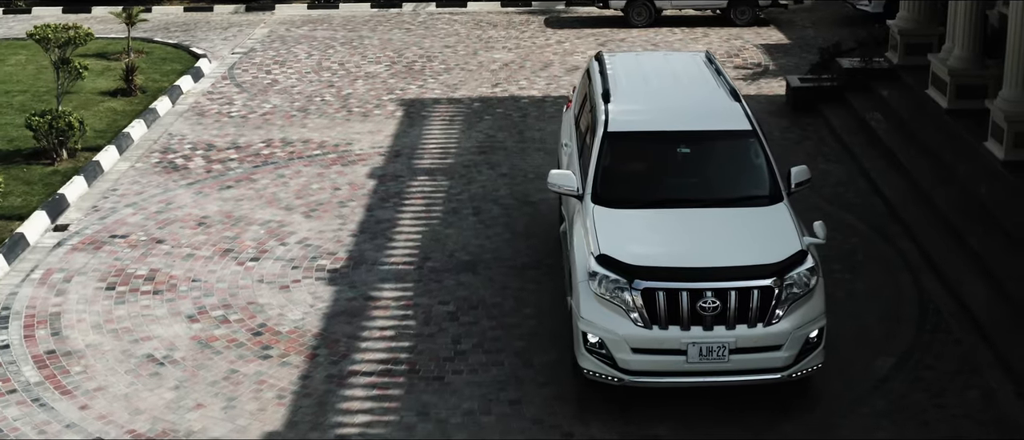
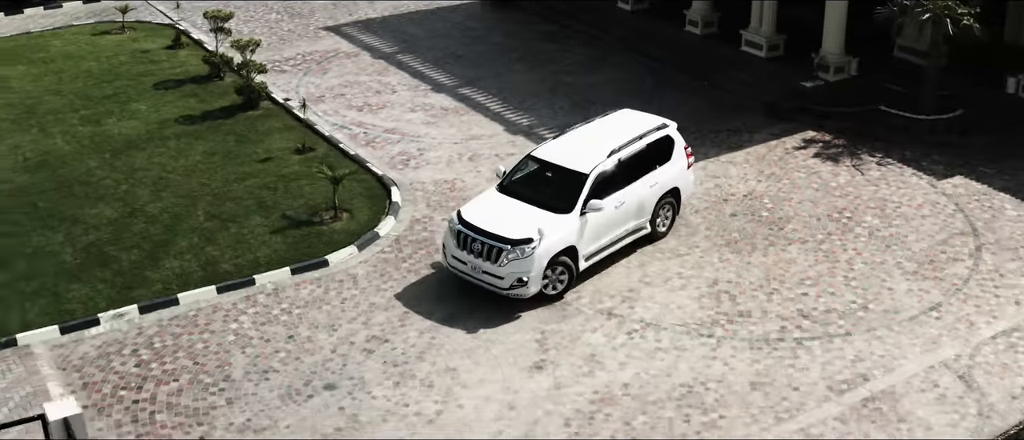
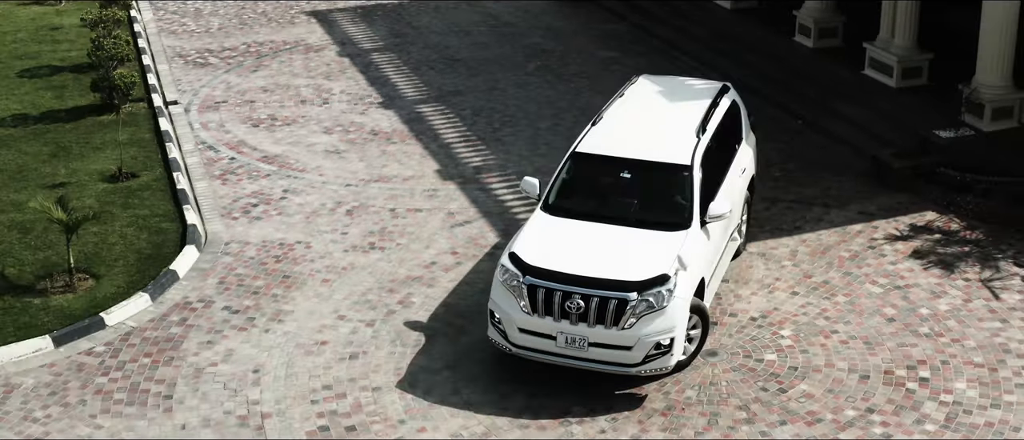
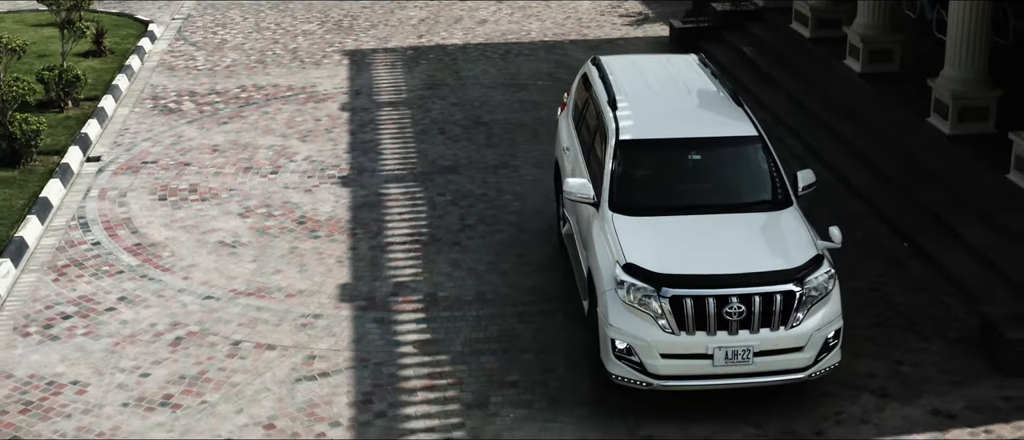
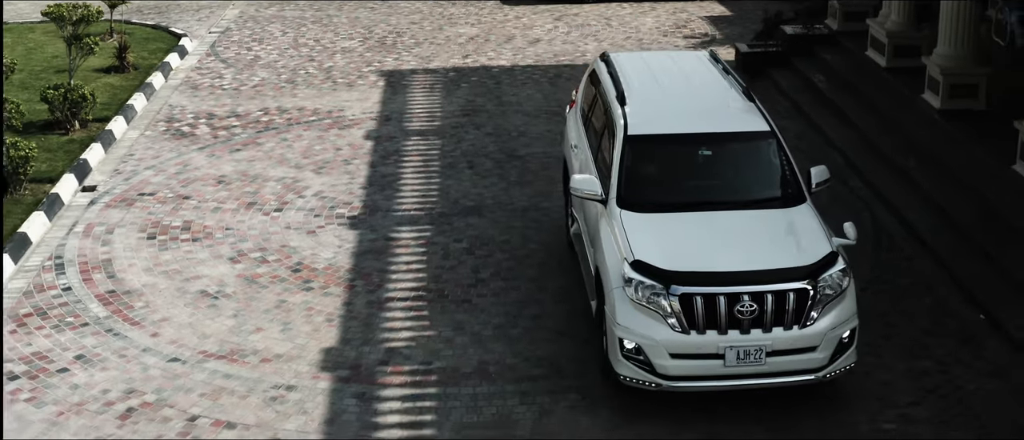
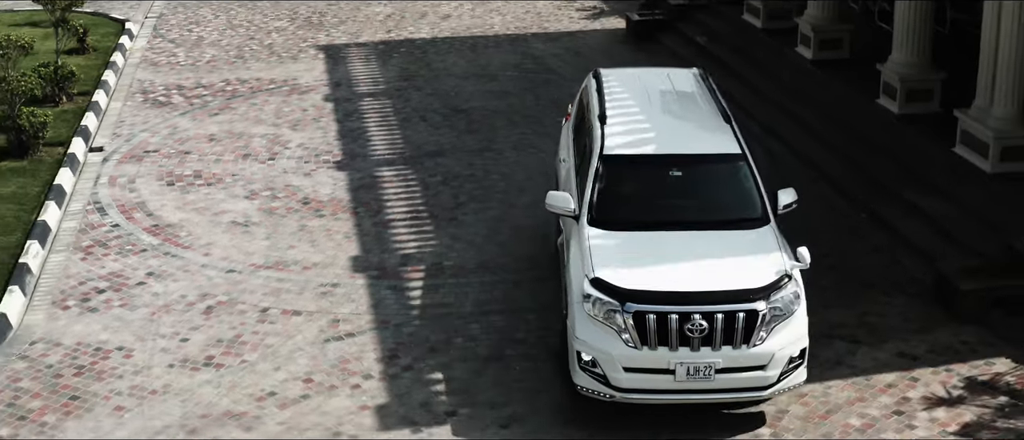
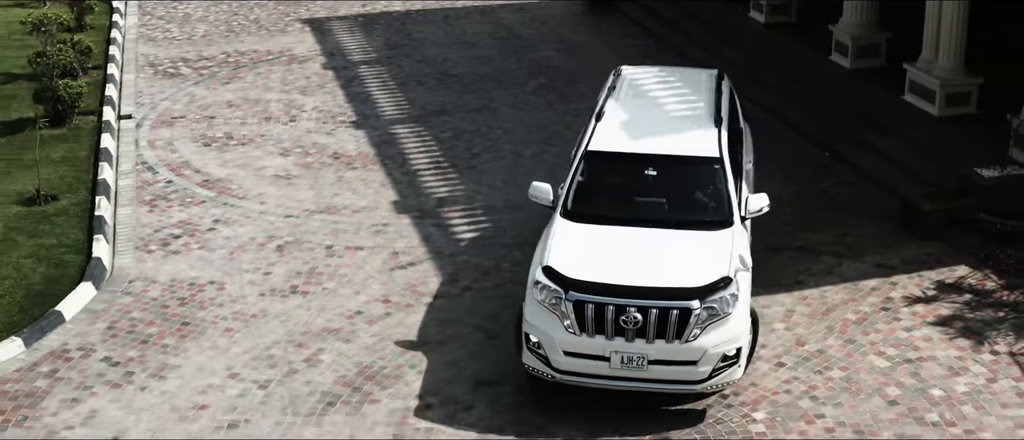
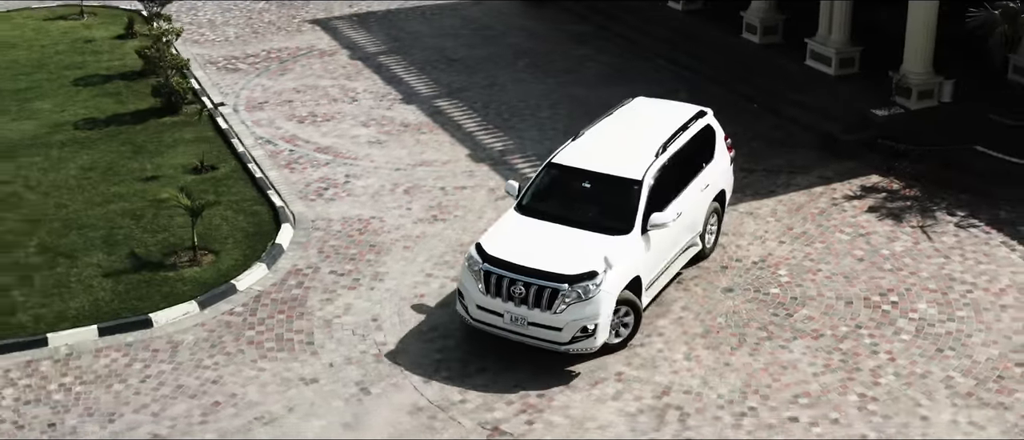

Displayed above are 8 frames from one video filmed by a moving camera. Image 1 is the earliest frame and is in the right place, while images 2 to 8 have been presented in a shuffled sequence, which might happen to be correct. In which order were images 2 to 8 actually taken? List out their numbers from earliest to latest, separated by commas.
5, 4, 6, 7, 3, 8, 2
